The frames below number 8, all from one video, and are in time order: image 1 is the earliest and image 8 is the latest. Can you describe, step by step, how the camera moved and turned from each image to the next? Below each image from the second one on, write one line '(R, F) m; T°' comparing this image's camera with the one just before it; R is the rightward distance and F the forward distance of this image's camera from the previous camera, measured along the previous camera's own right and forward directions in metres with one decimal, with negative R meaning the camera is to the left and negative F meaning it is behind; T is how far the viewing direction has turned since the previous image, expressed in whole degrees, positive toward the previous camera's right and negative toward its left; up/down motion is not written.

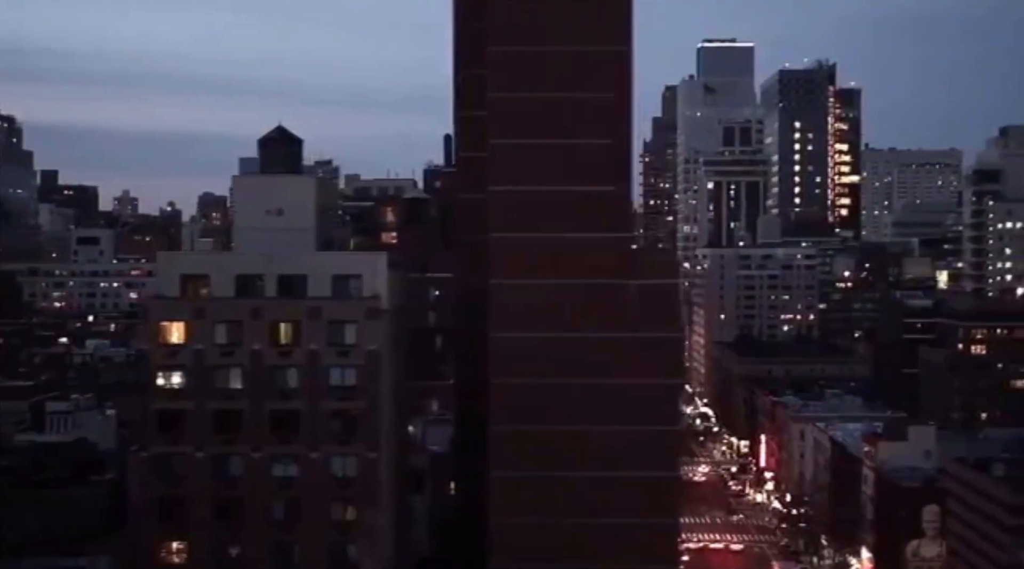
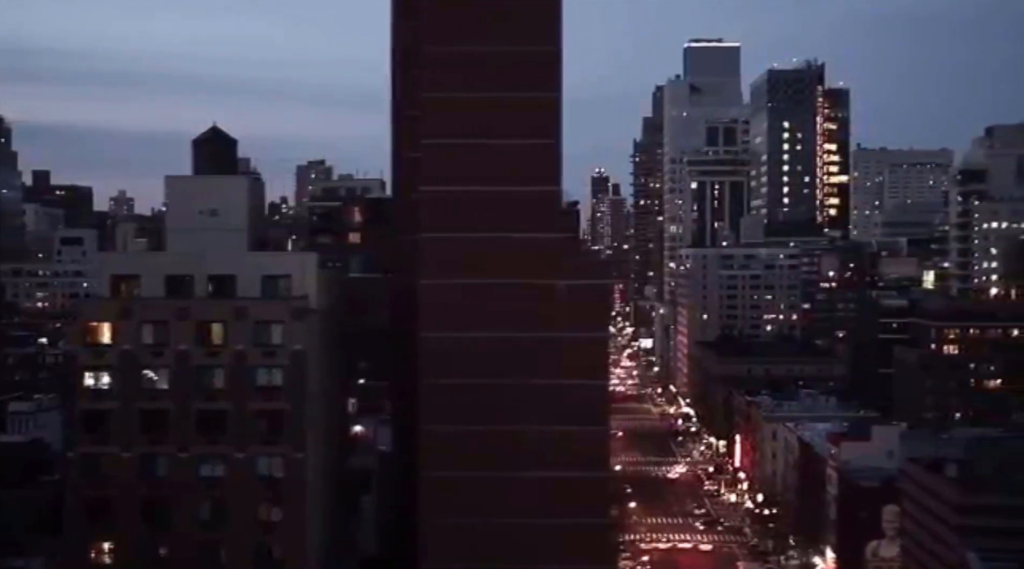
(+0.6, 0.0) m; 0°
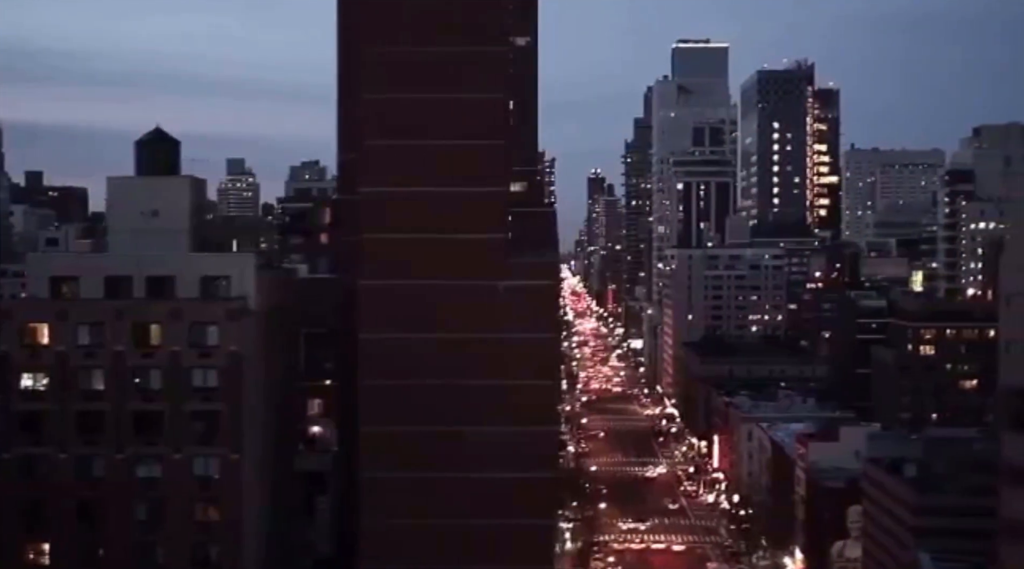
(+0.5, 0.0) m; 0°
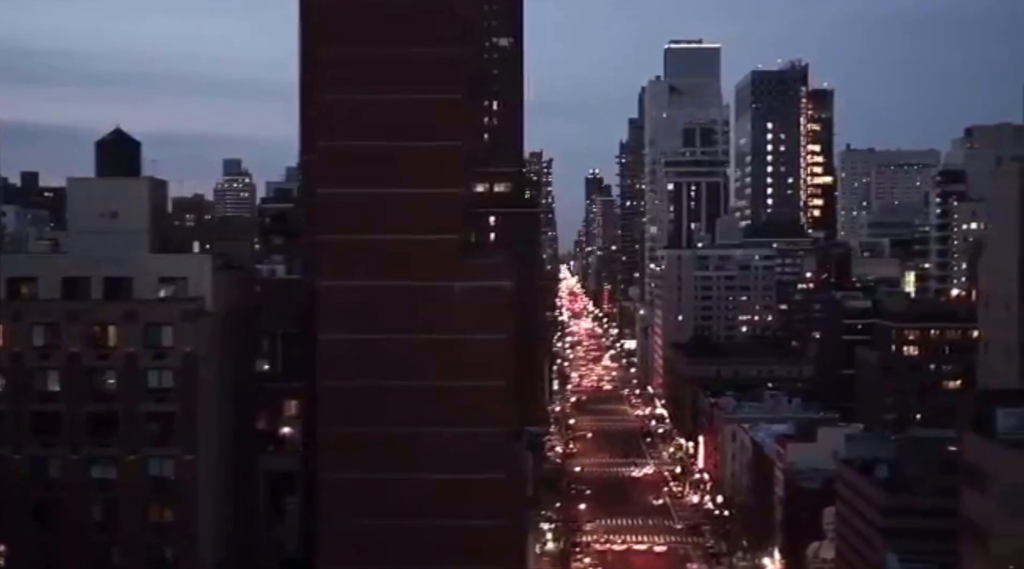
(+0.4, 0.0) m; 0°
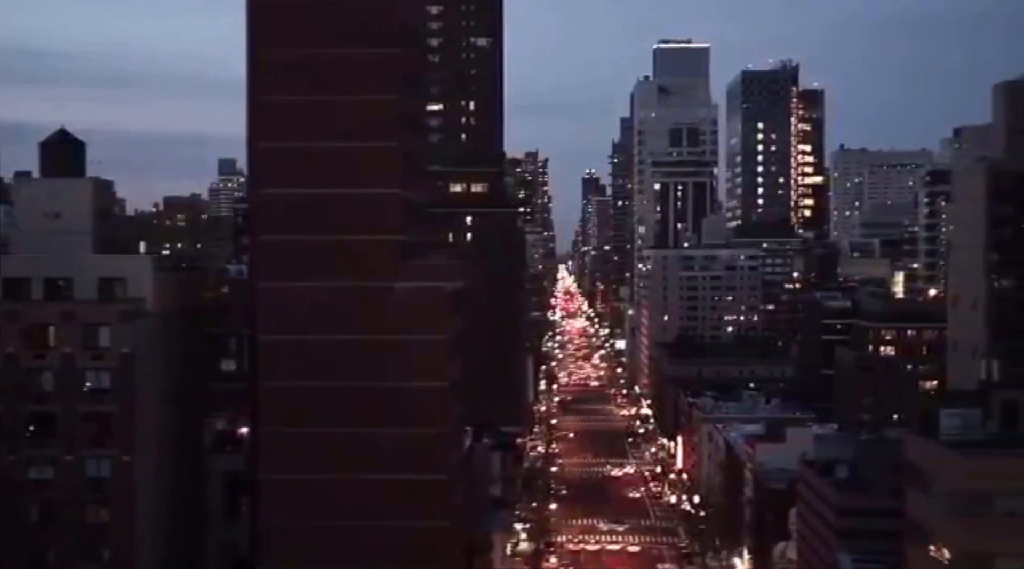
(+0.5, 0.0) m; 0°
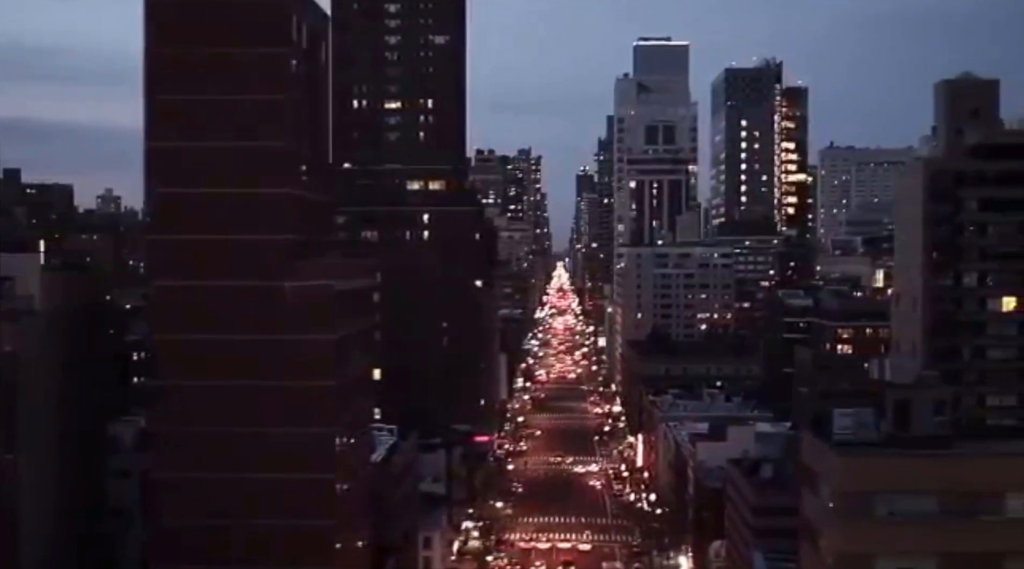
(+0.9, 0.0) m; 0°
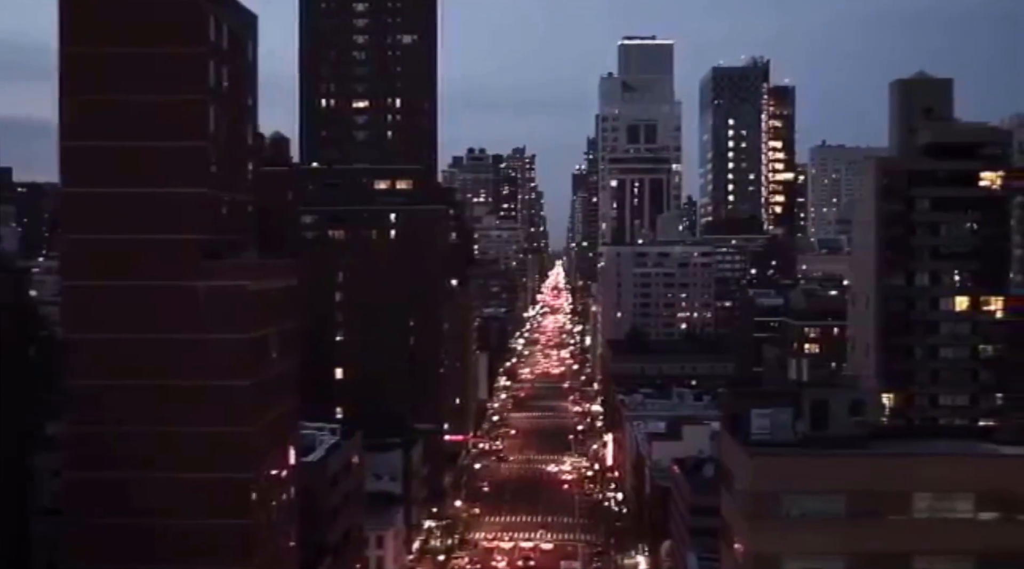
(+0.7, 0.0) m; 0°
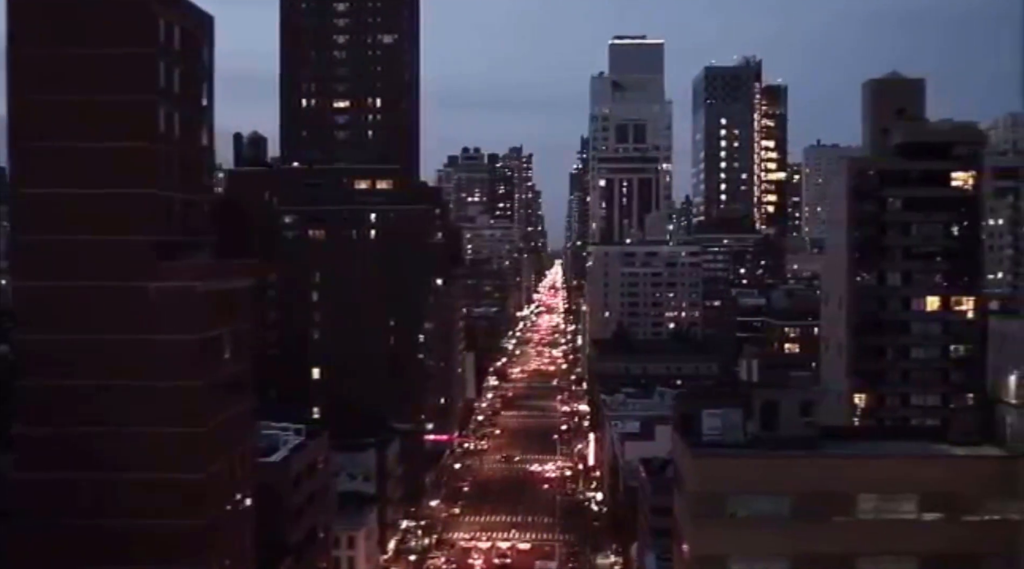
(+0.4, 0.0) m; 0°
